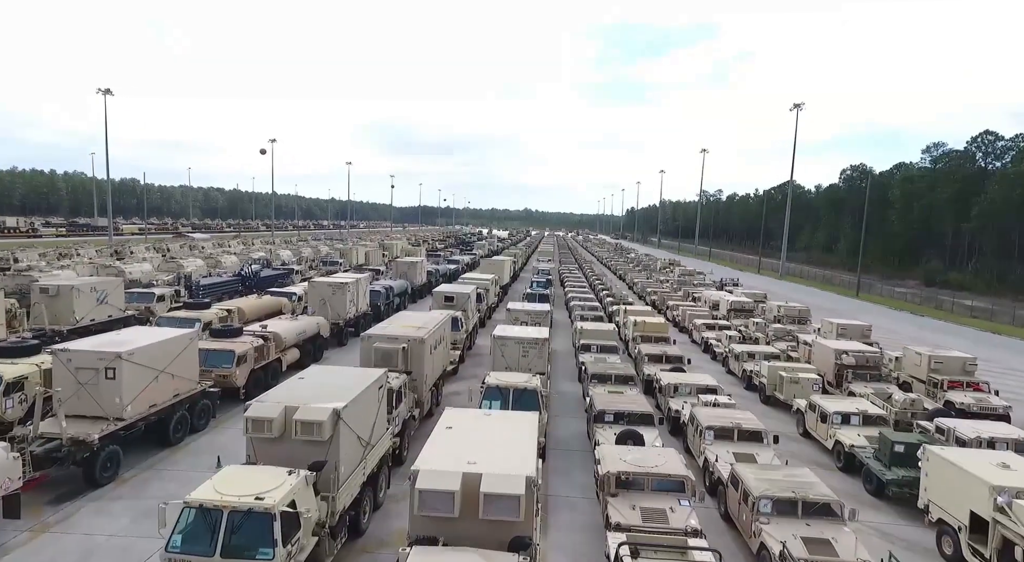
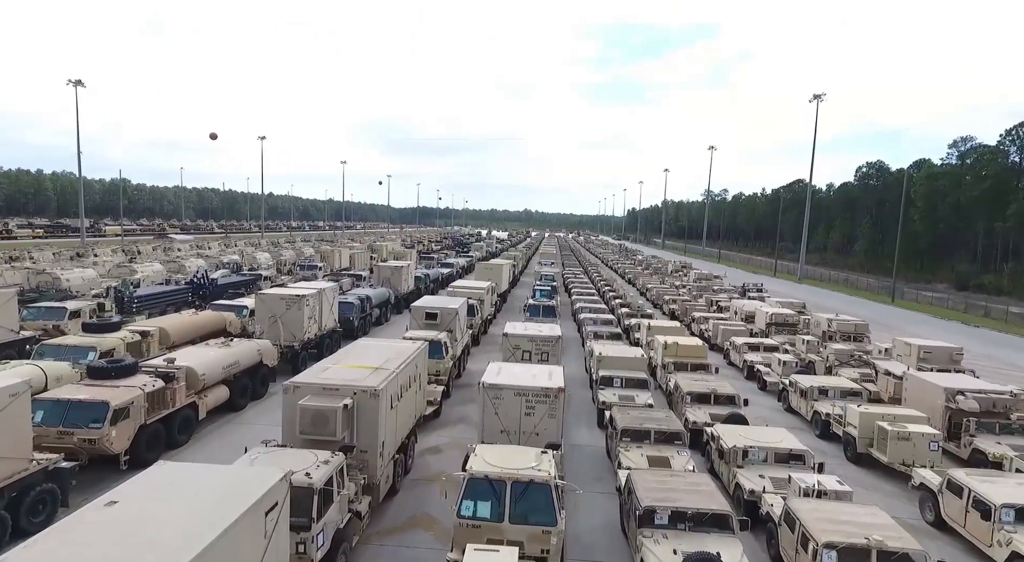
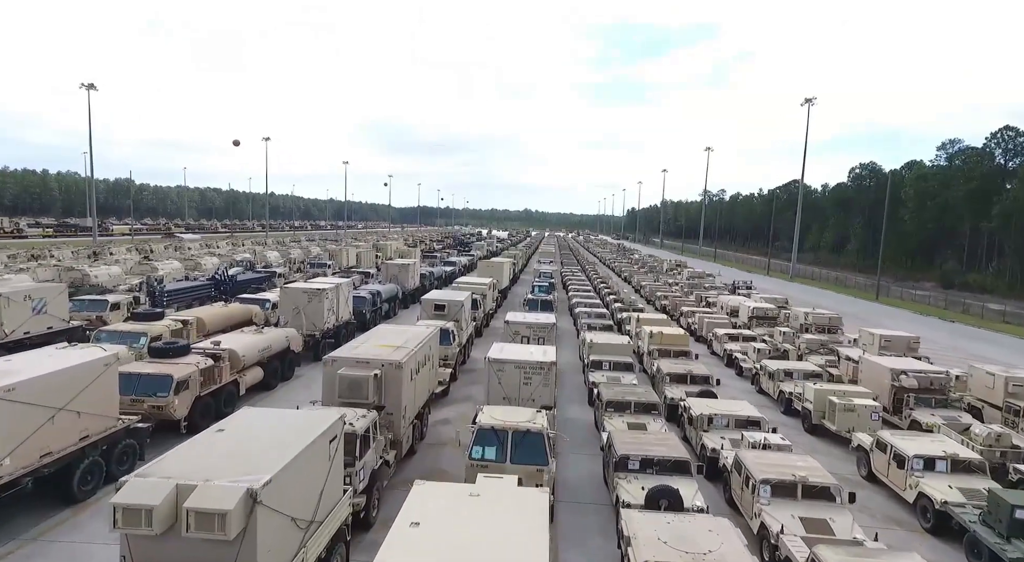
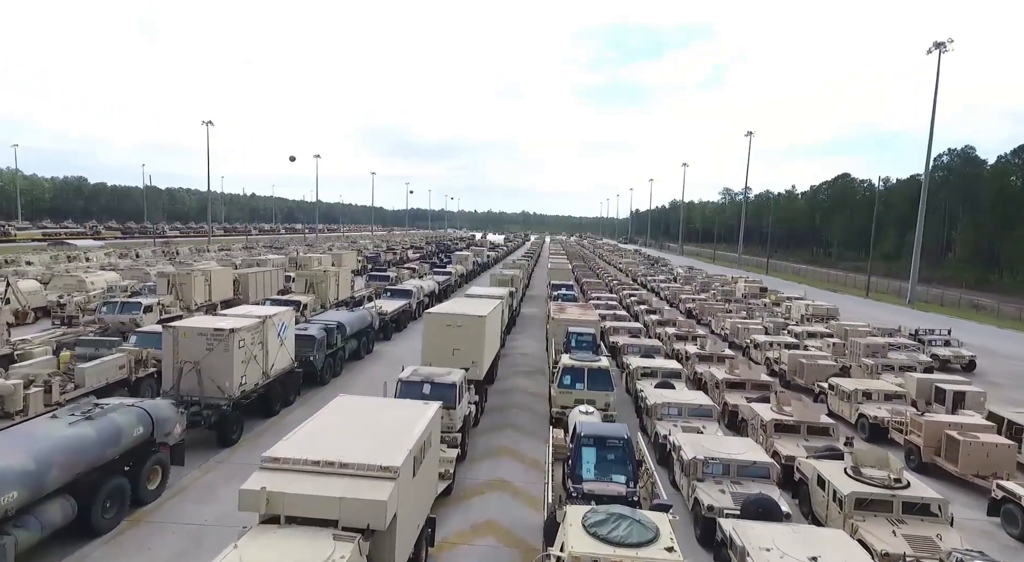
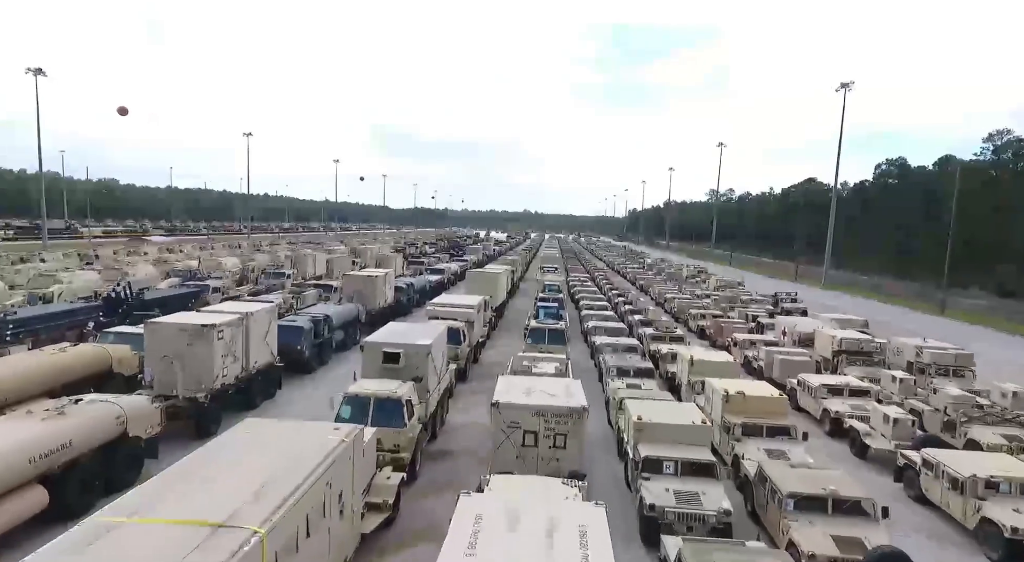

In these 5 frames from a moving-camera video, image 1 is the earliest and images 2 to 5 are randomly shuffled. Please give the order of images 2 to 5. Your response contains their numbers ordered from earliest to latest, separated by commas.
3, 2, 5, 4
